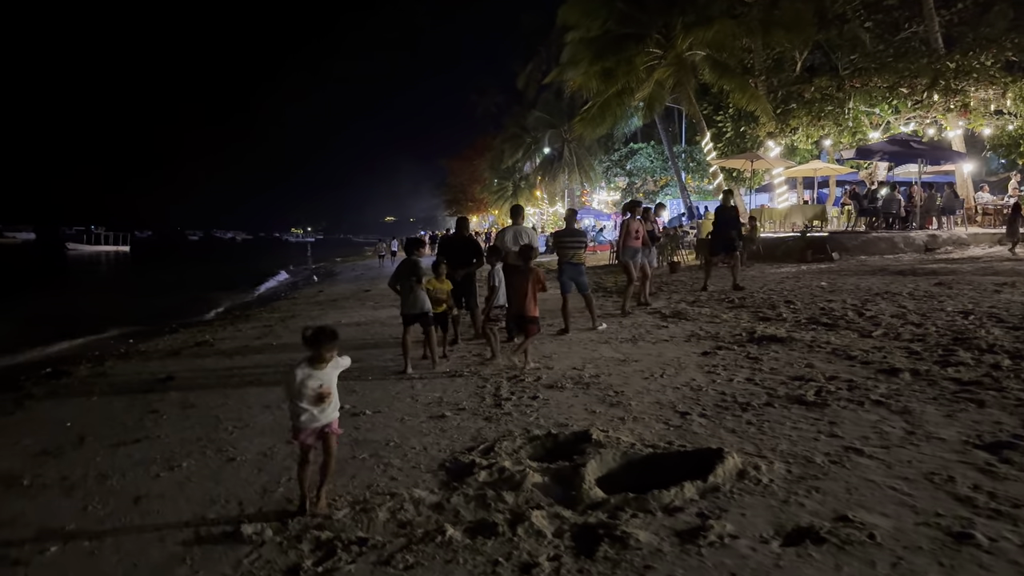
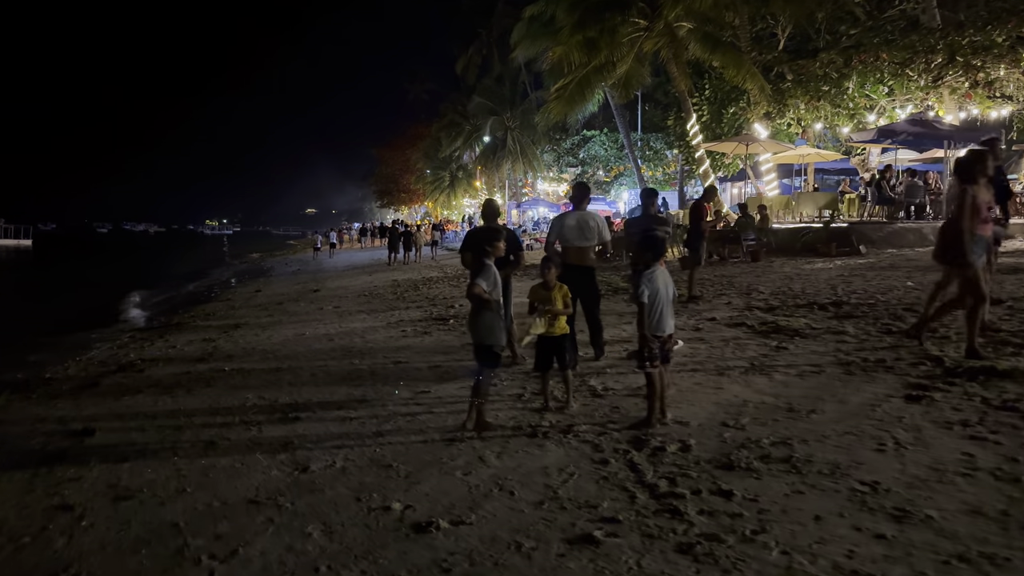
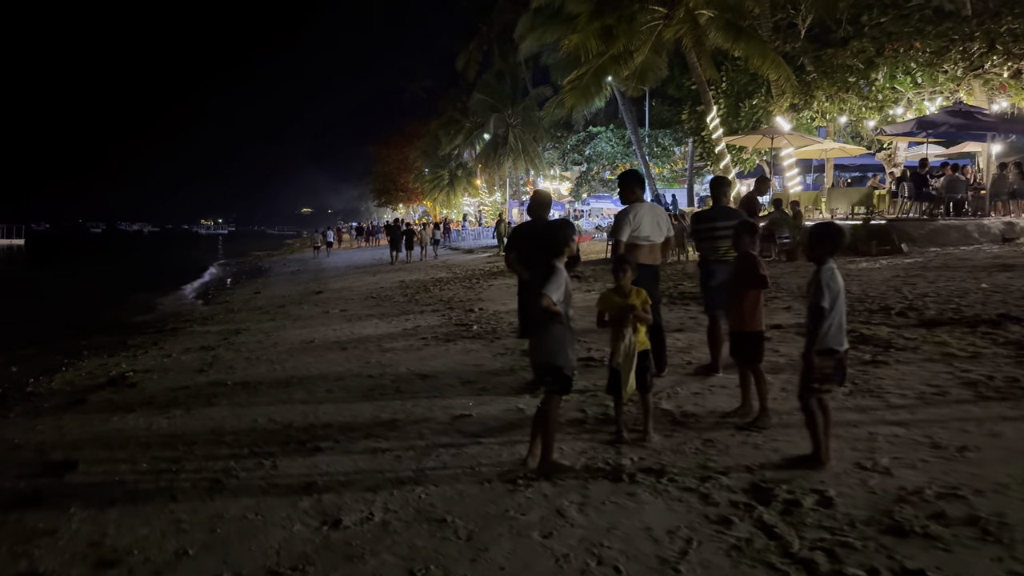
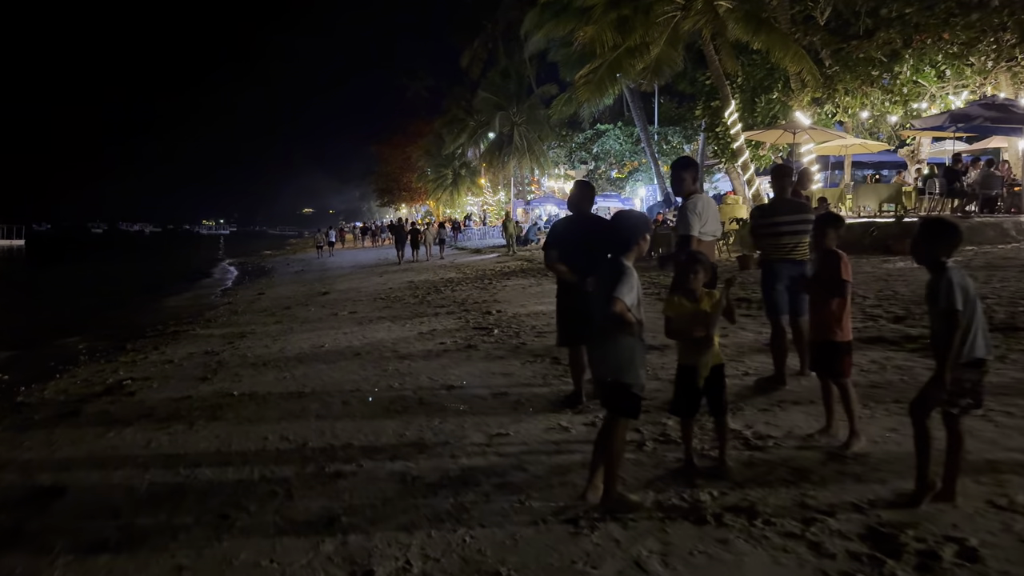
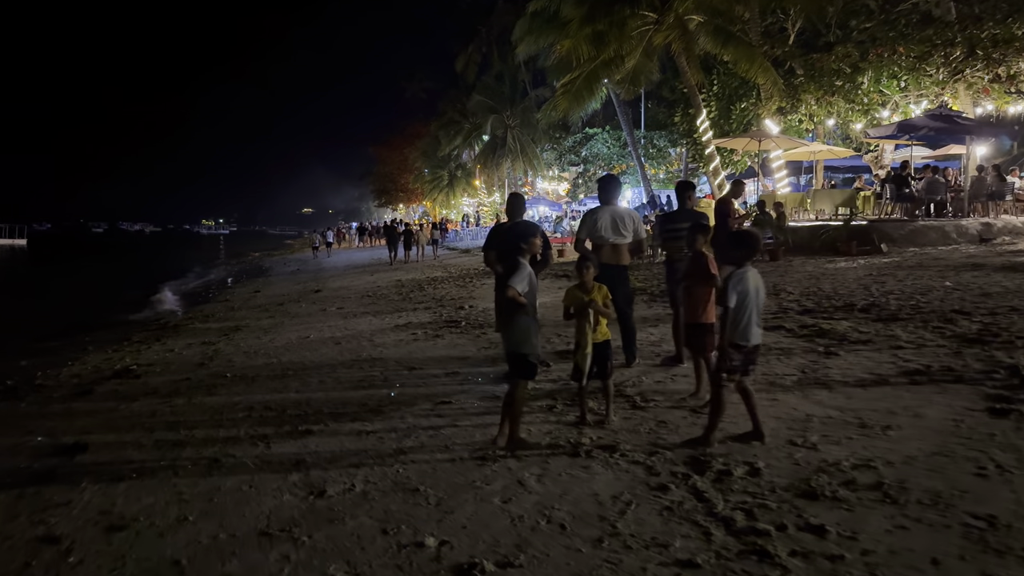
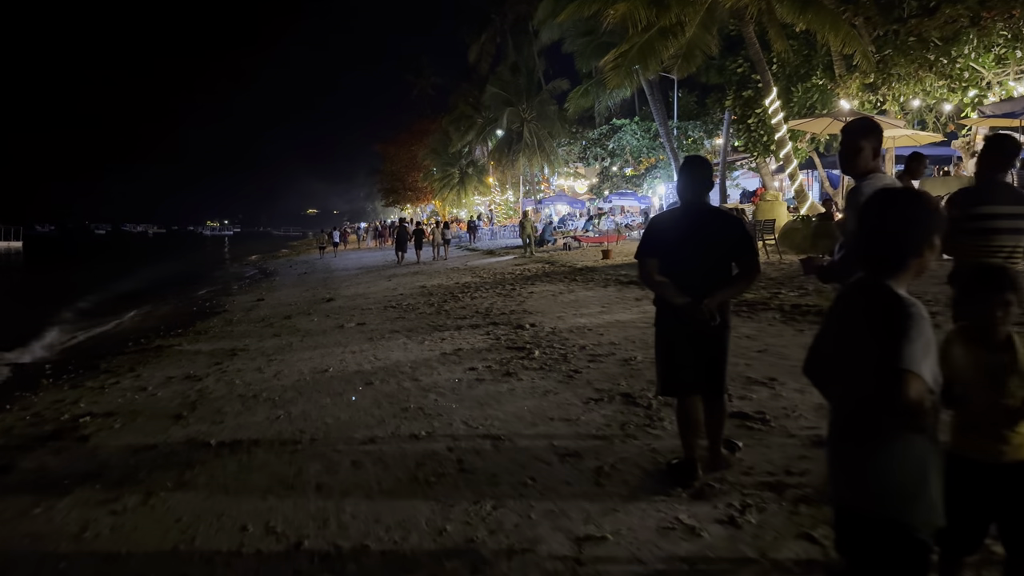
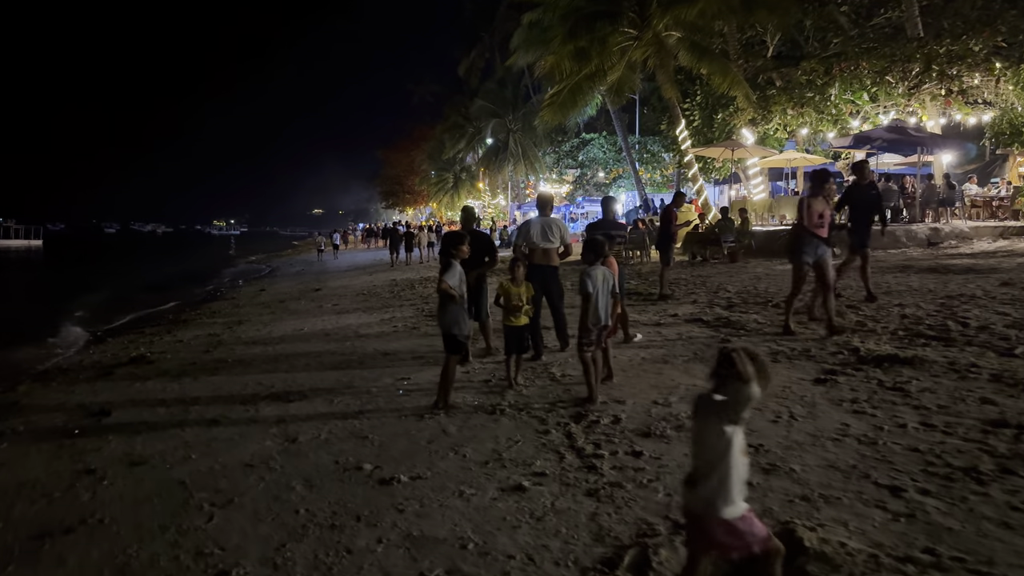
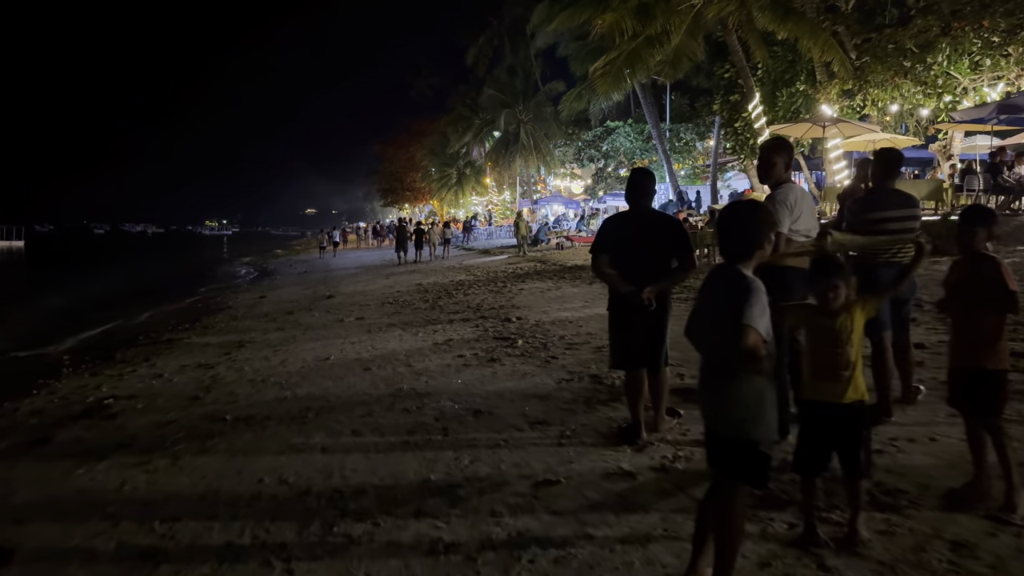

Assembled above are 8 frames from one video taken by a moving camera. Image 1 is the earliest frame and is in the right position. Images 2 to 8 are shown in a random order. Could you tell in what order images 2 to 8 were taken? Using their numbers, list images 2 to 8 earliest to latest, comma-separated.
7, 2, 5, 3, 4, 8, 6
